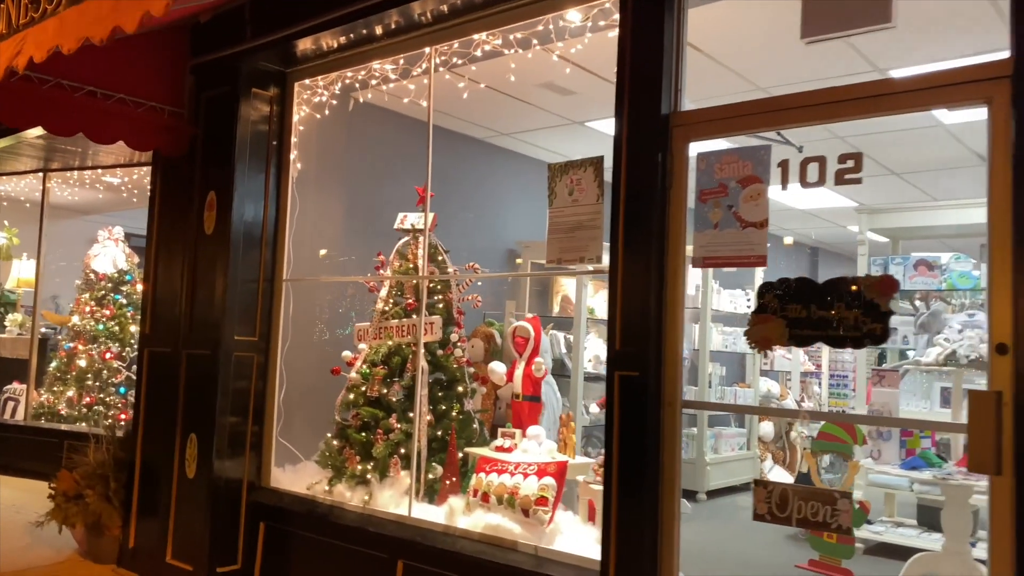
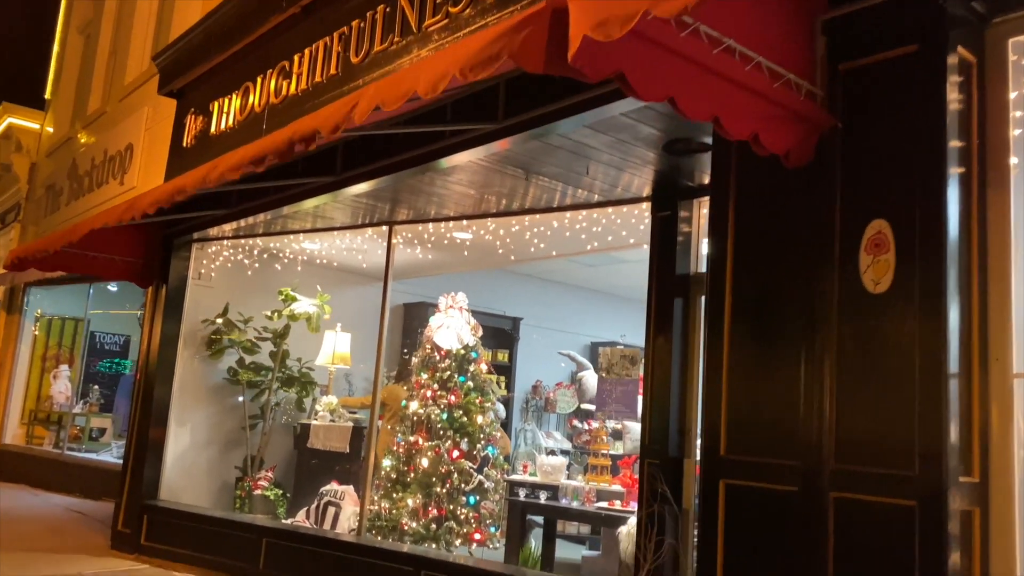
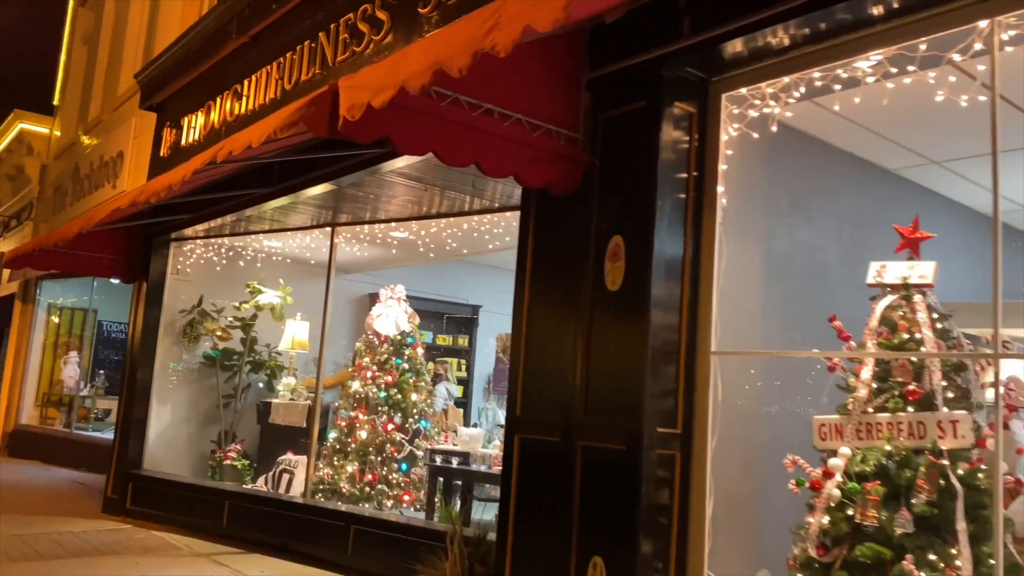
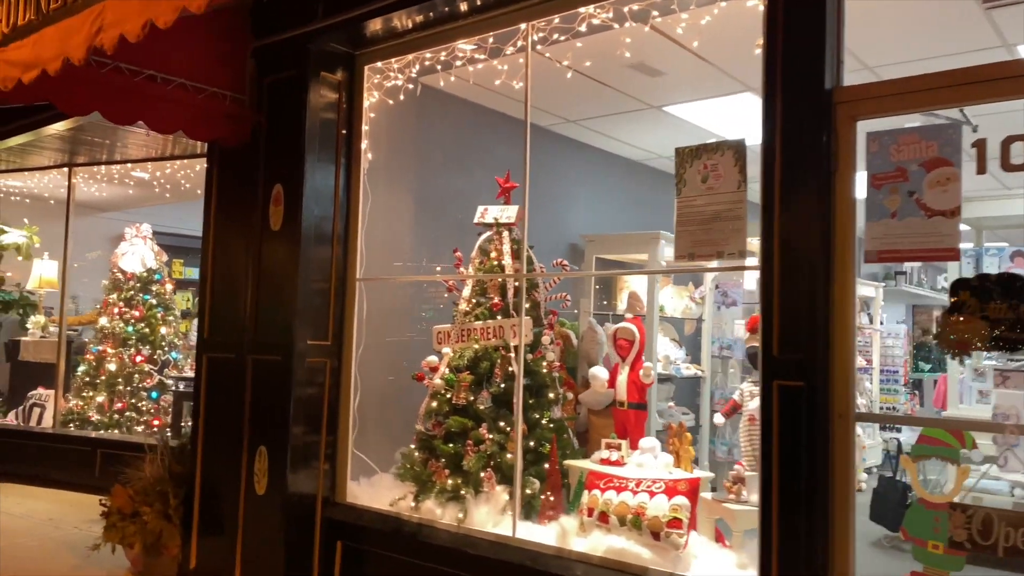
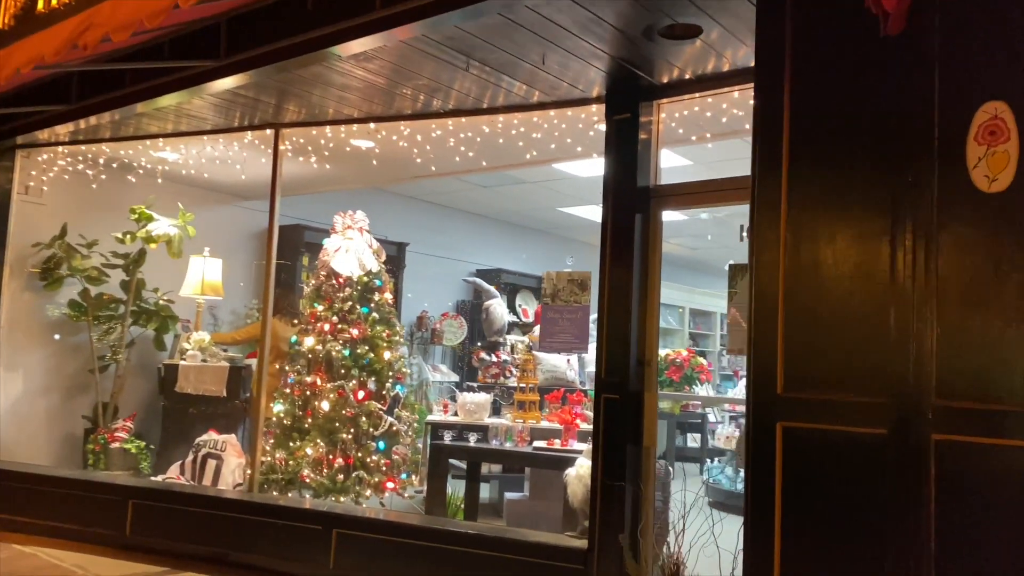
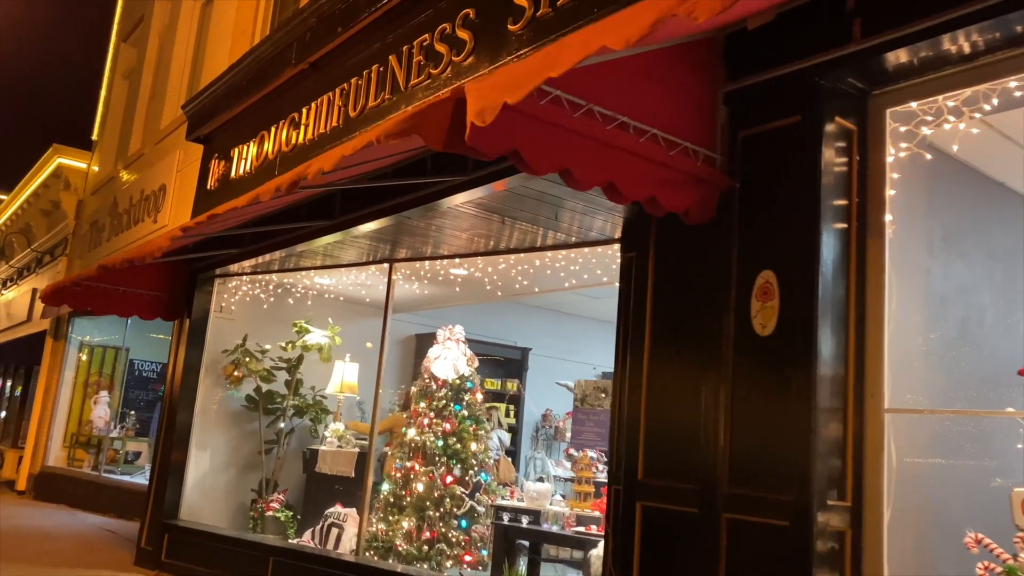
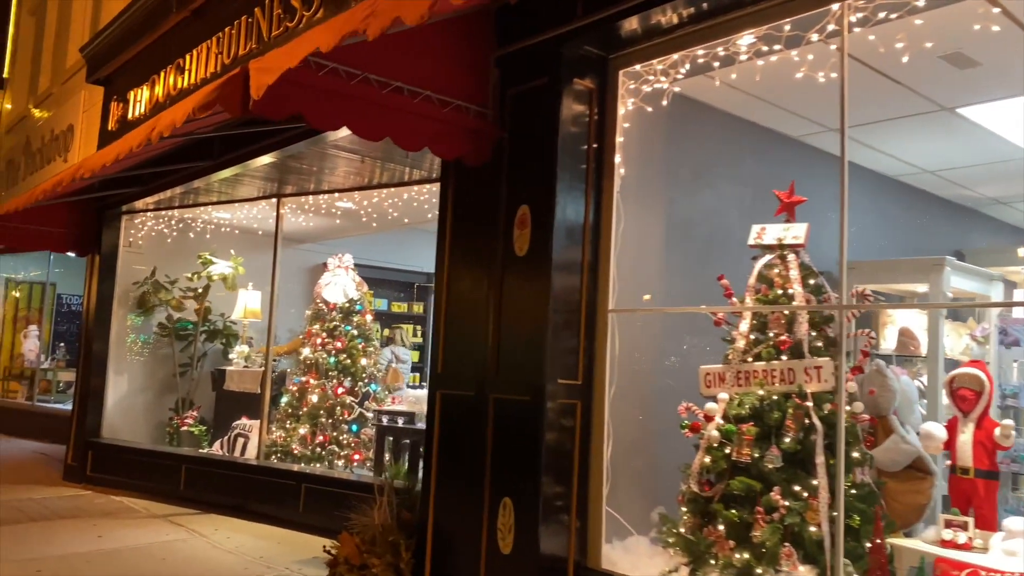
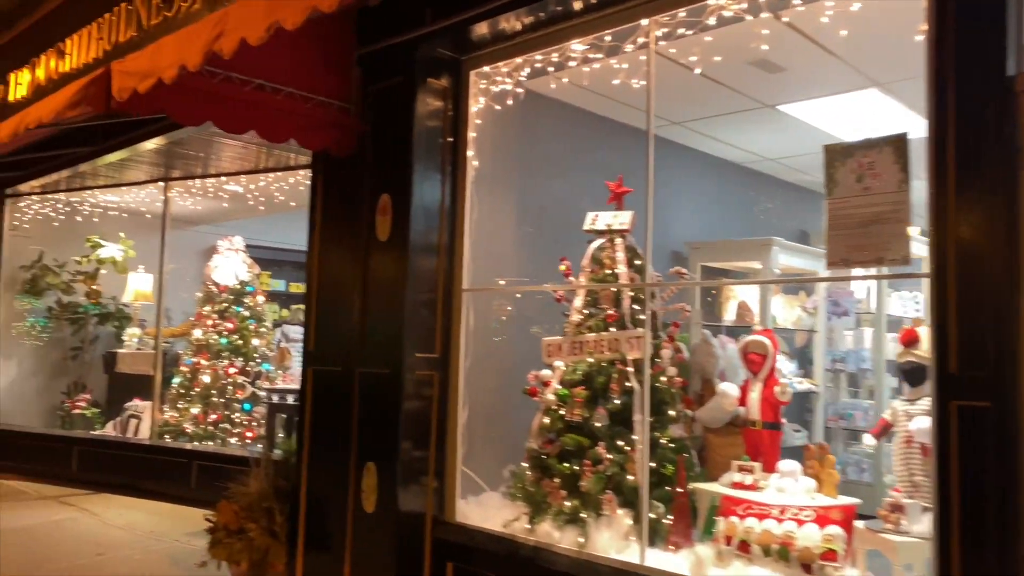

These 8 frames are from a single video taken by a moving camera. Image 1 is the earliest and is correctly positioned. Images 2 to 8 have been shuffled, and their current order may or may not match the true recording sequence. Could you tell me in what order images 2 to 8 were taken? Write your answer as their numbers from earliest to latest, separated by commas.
4, 8, 7, 3, 6, 2, 5
